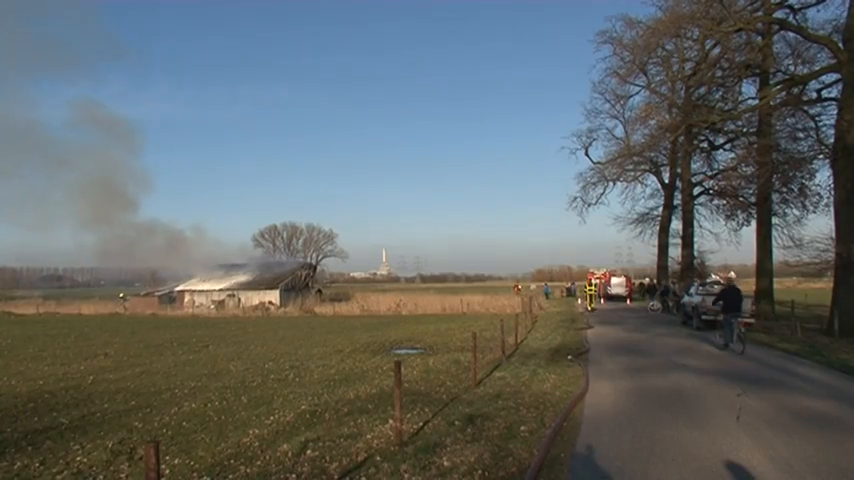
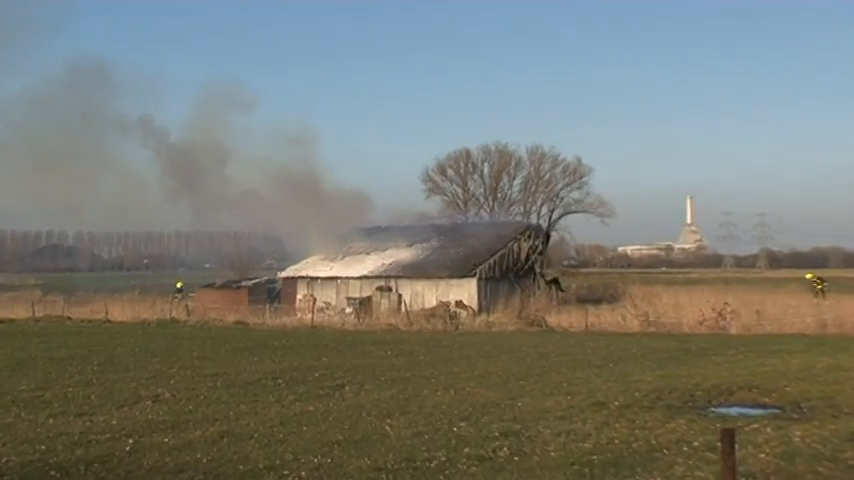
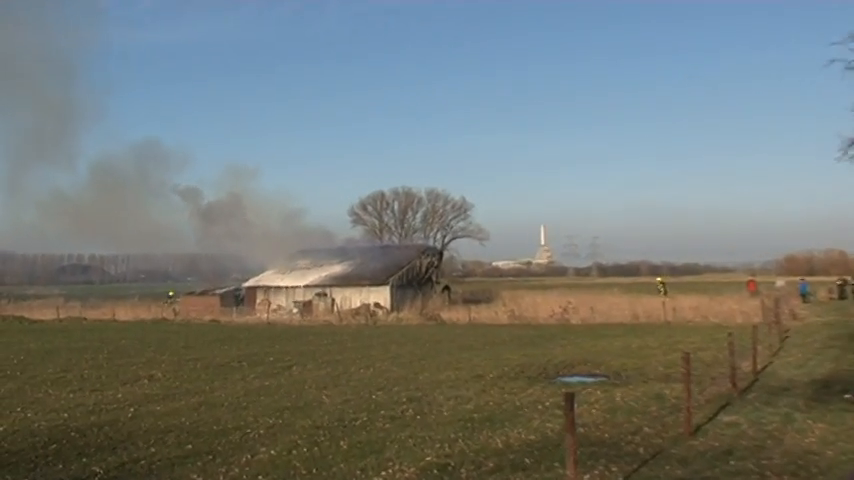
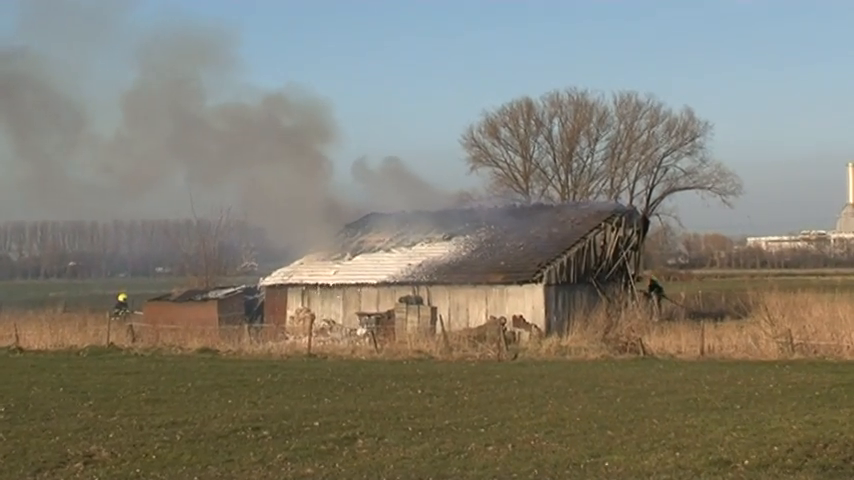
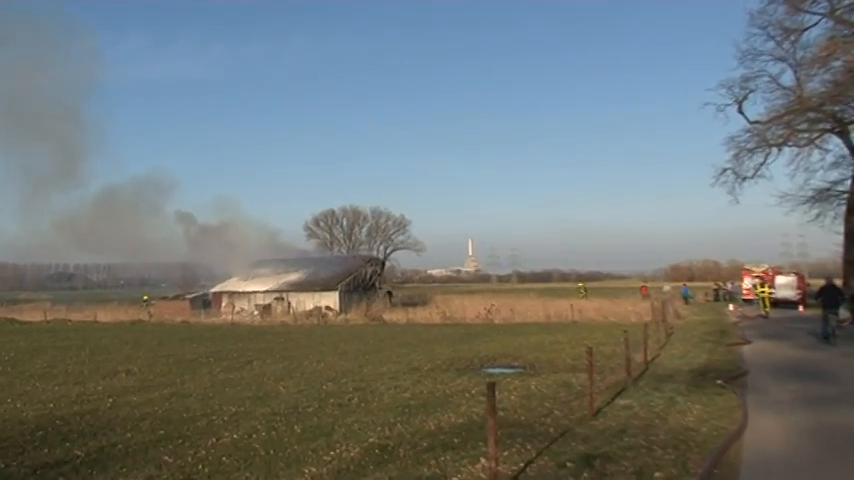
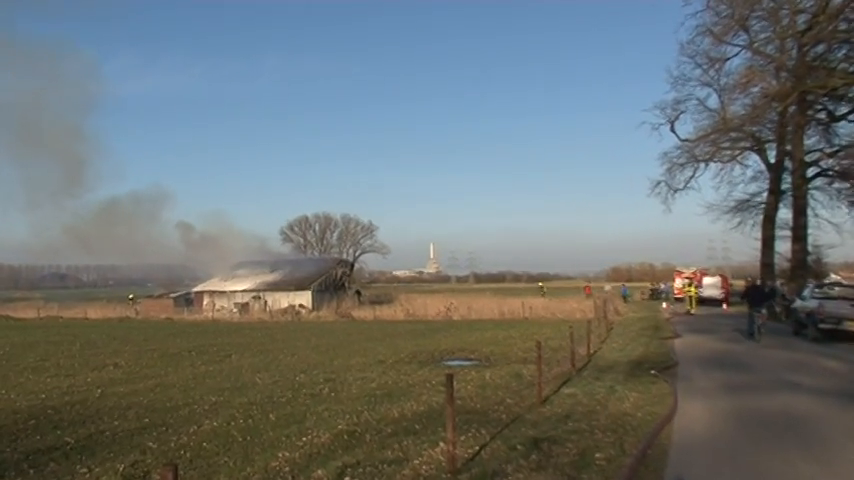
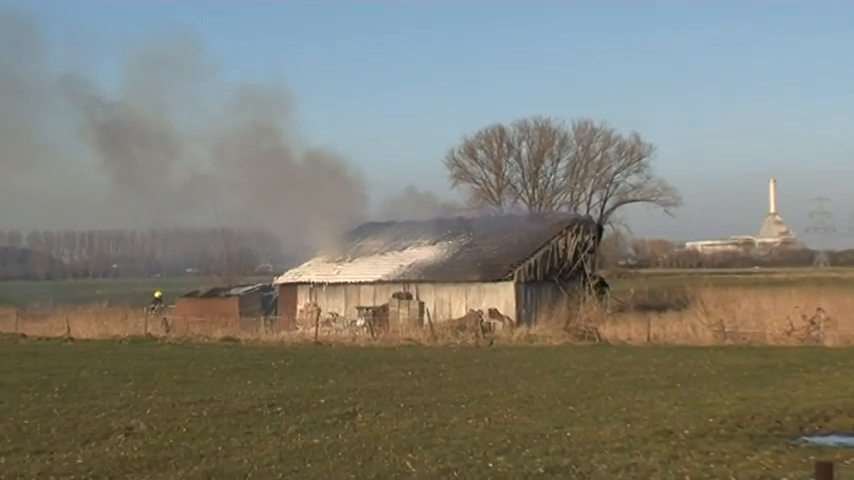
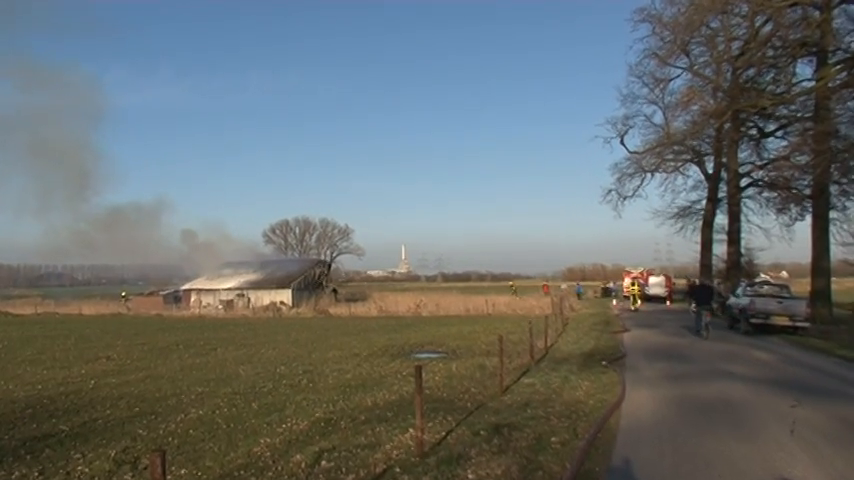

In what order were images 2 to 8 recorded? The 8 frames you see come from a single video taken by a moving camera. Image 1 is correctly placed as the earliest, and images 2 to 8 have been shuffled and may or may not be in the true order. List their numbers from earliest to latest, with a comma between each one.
8, 6, 5, 3, 2, 7, 4
